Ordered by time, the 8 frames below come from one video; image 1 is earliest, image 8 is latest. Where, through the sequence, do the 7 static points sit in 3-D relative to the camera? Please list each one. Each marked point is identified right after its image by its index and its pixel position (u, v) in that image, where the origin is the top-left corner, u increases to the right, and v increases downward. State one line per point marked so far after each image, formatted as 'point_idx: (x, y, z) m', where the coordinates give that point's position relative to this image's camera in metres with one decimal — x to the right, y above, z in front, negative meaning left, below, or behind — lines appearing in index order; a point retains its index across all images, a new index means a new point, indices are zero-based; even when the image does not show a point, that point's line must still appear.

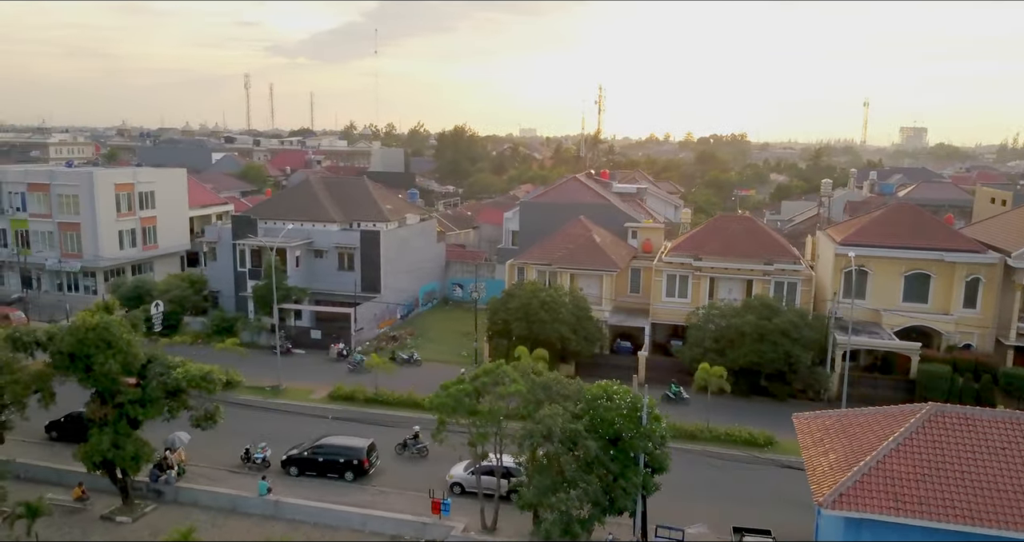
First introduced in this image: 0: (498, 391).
0: (-0.3, -2.6, +17.0) m
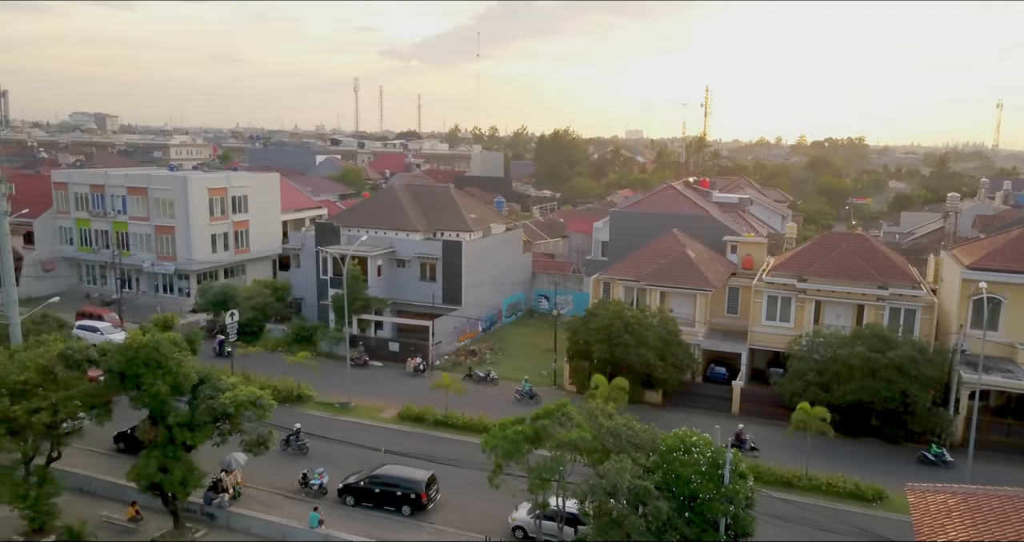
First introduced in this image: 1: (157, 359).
0: (+0.9, -3.2, +15.2) m
1: (-8.0, -2.0, +17.3) m
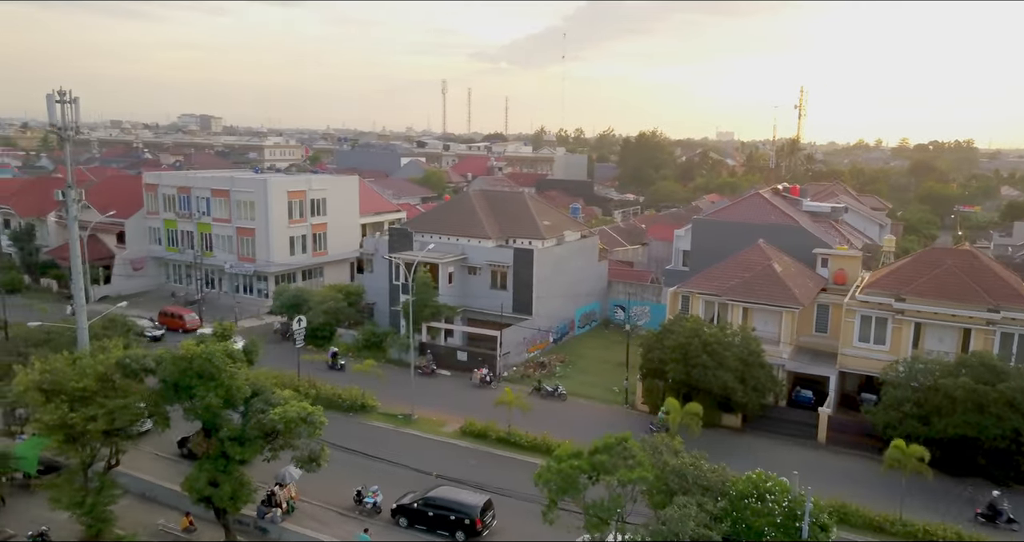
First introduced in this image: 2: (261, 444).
0: (+1.9, -3.7, +14.0) m
1: (-6.7, -2.2, +17.0) m
2: (-5.6, -3.9, +17.1) m
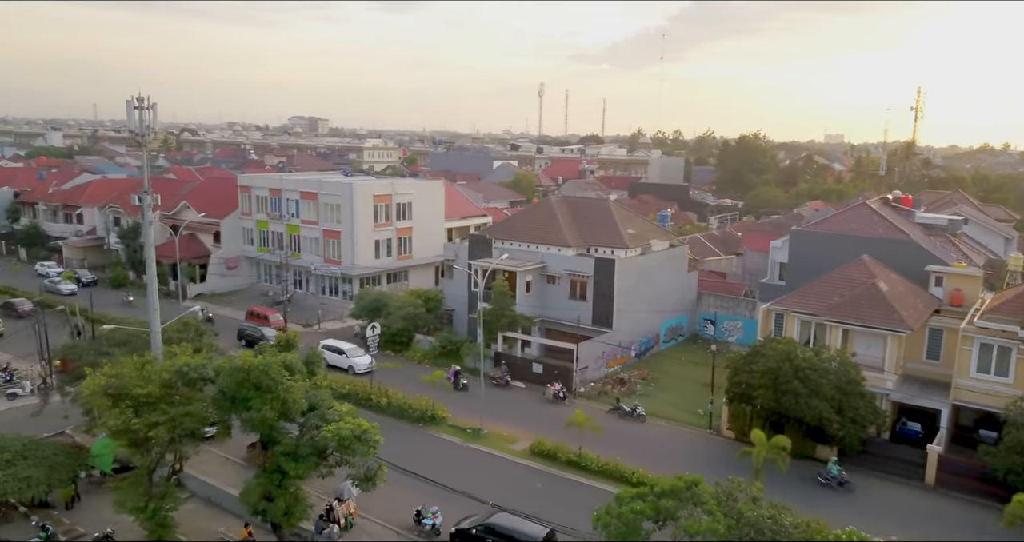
0: (+2.8, -4.1, +12.6) m
1: (-5.3, -2.5, +16.7) m
2: (-4.2, -4.1, +16.6) m
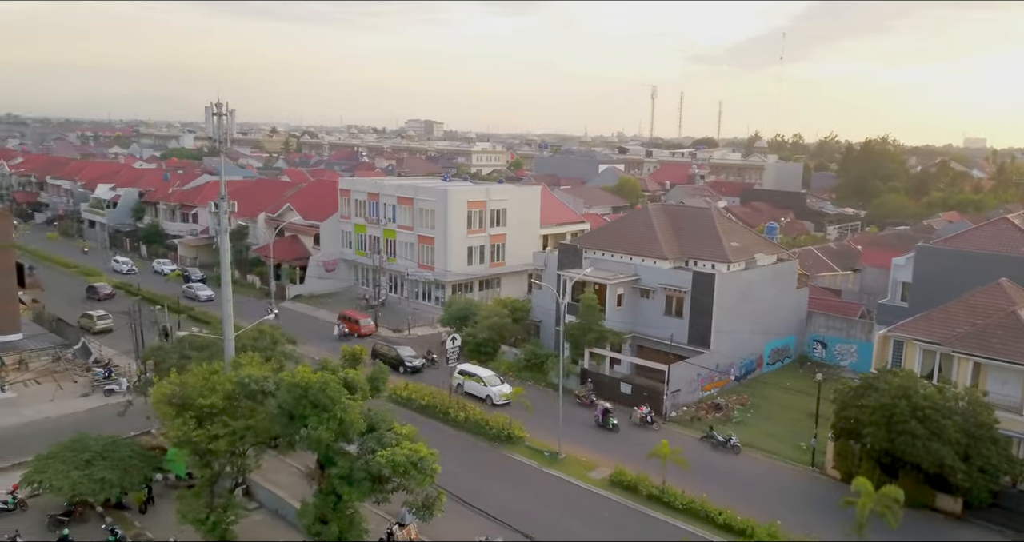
0: (+3.5, -4.6, +10.8) m
1: (-3.9, -2.7, +16.0) m
2: (-2.9, -4.4, +15.7) m
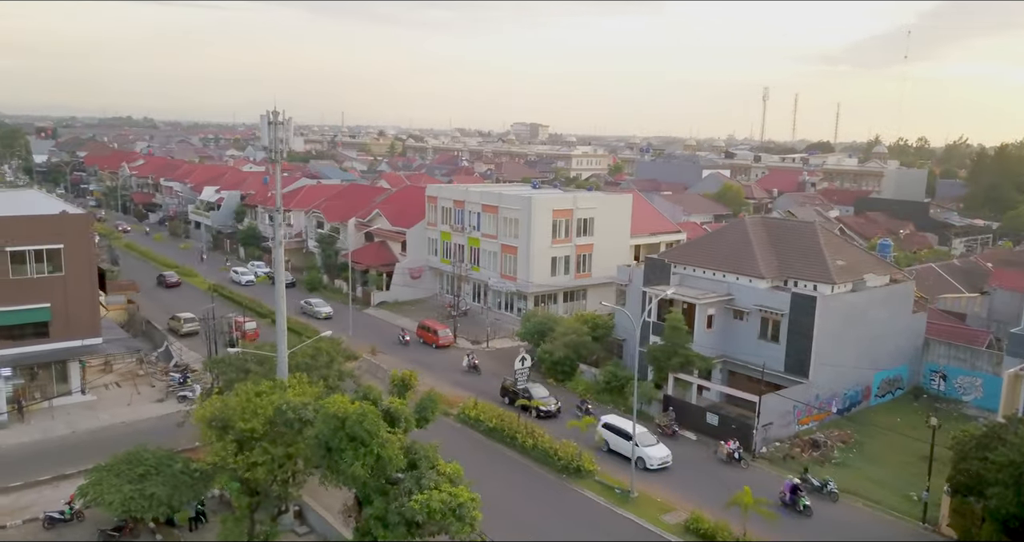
0: (+3.7, -5.2, +8.6) m
1: (-2.9, -3.2, +14.8) m
2: (-2.0, -4.9, +14.4) m
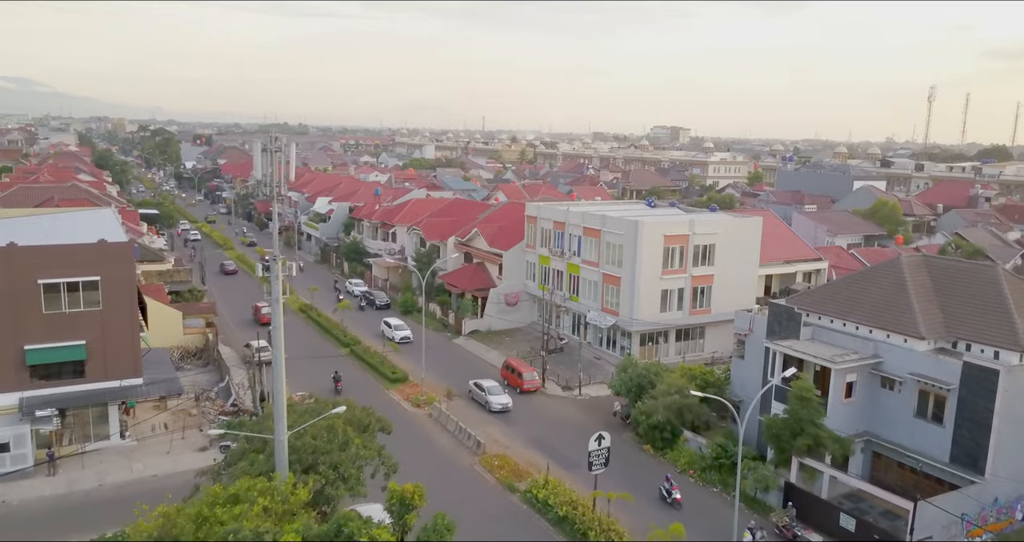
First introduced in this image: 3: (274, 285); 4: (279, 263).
0: (+2.7, -6.6, +3.4) m
1: (-2.8, -4.5, +10.6) m
2: (-1.9, -6.2, +10.1) m
3: (-4.7, -0.3, +16.1) m
4: (-4.6, +0.2, +16.2) m
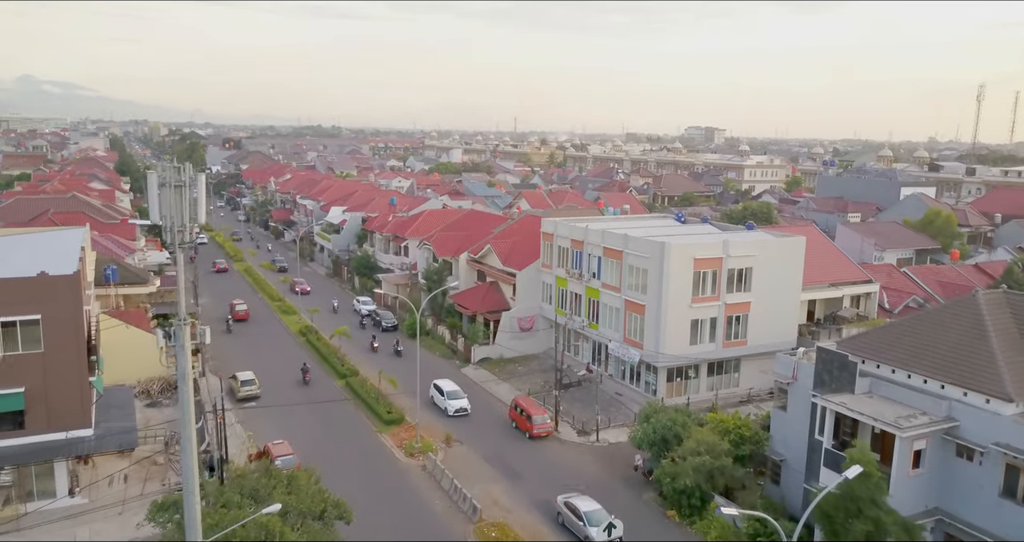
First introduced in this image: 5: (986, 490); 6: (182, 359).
0: (+1.8, -7.7, -0.3) m
1: (-3.4, -5.6, +7.2) m
2: (-2.6, -7.3, +6.6) m
3: (-5.0, -1.3, +12.7) m
4: (-4.9, -0.8, +12.8) m
5: (+11.9, -5.4, +19.2) m
6: (-5.0, -1.4, +12.8) m
